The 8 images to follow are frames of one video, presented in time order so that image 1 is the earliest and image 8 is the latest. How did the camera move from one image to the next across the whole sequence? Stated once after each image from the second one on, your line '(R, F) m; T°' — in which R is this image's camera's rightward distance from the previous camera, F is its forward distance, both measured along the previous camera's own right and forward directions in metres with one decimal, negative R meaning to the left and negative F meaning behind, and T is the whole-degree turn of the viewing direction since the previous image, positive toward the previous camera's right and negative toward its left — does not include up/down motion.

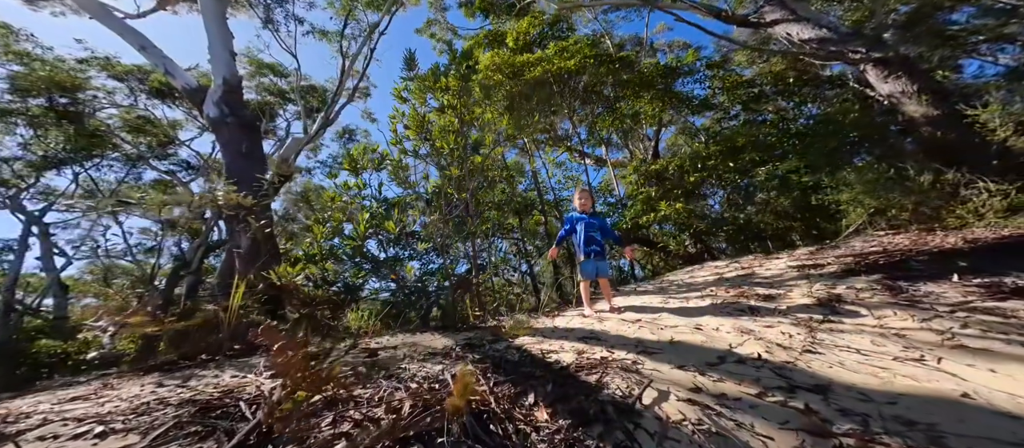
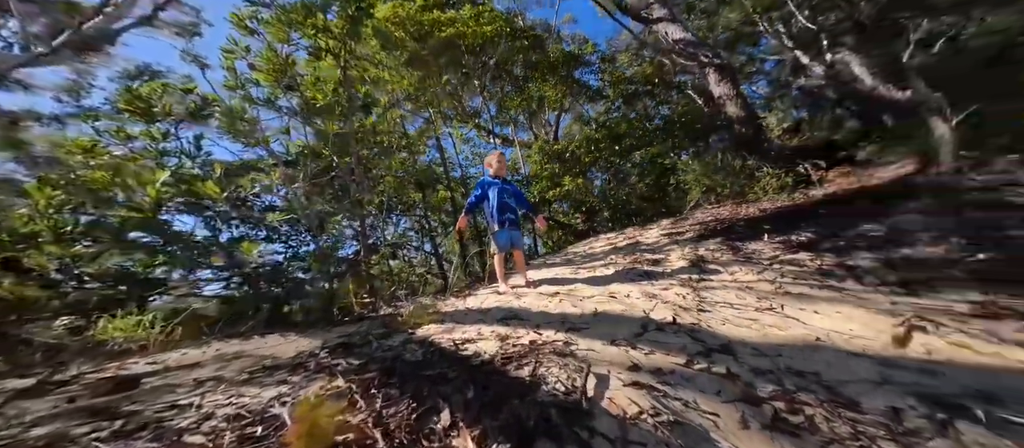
(-0.1, +0.8) m; +18°
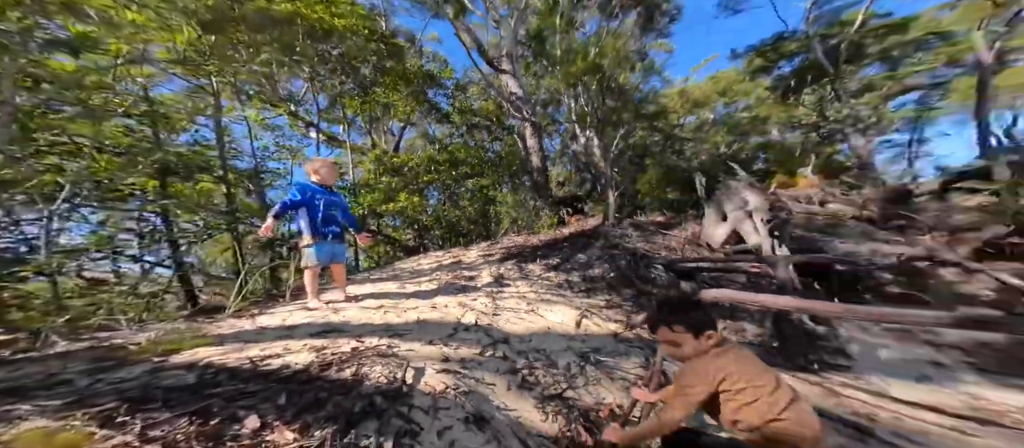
(-0.2, -0.6) m; +27°
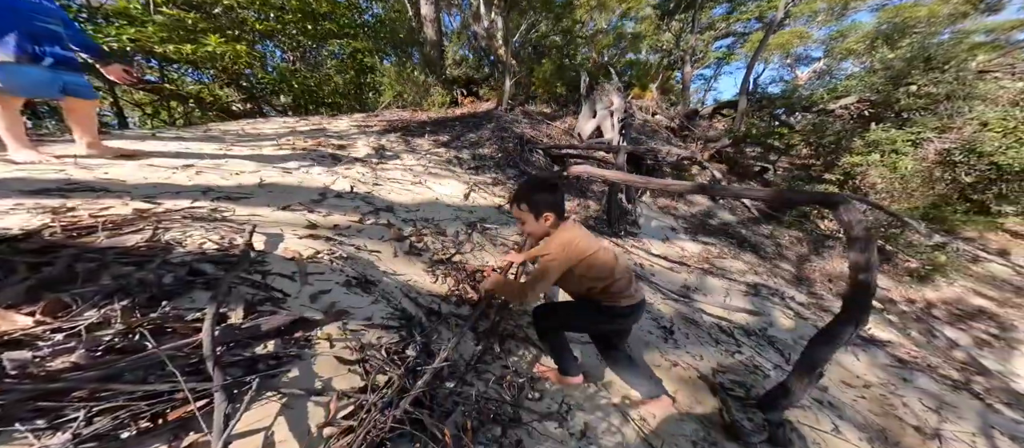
(0.0, +0.1) m; +20°
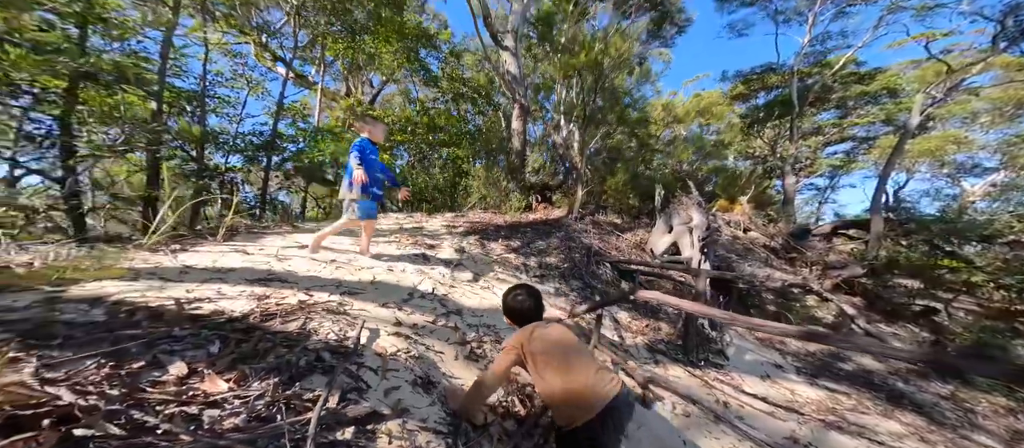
(+0.1, -0.2) m; -12°
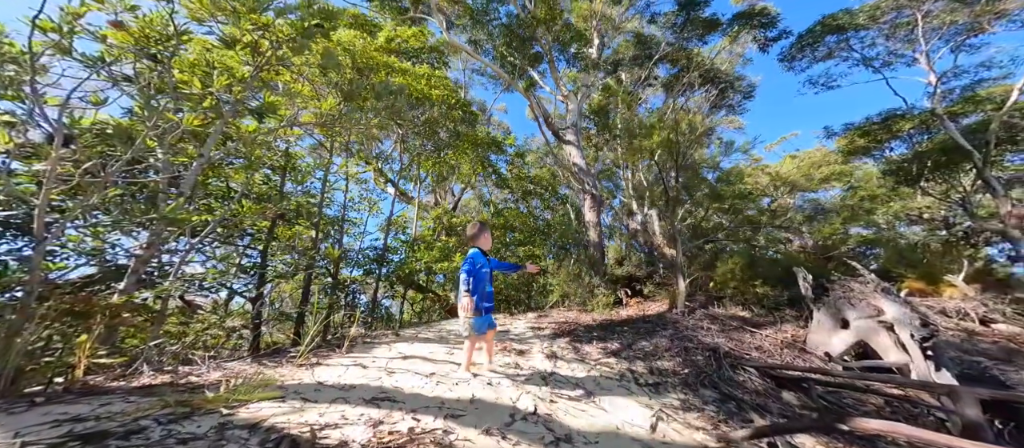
(-0.2, +0.2) m; -11°
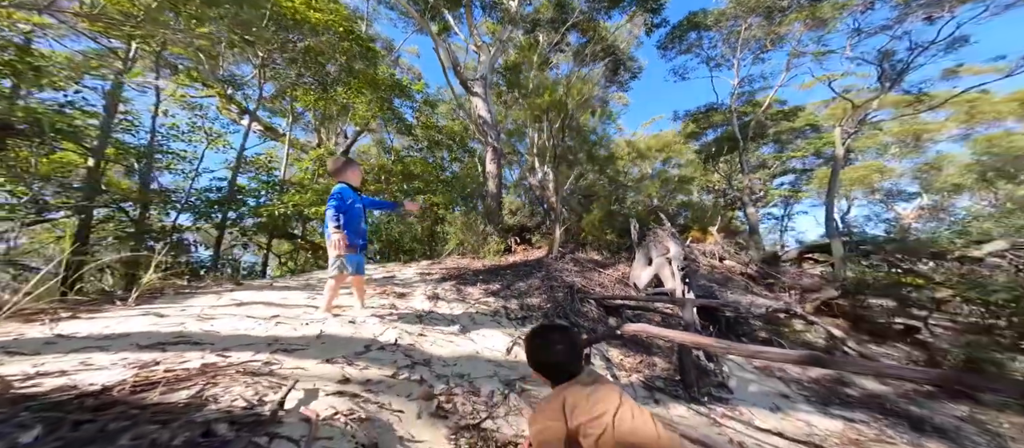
(+0.3, -0.2) m; +14°
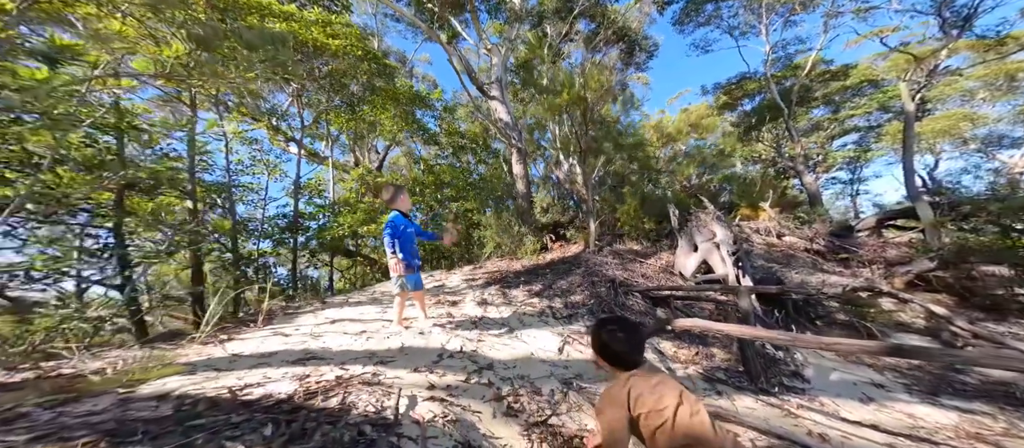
(-0.1, -0.1) m; -5°
